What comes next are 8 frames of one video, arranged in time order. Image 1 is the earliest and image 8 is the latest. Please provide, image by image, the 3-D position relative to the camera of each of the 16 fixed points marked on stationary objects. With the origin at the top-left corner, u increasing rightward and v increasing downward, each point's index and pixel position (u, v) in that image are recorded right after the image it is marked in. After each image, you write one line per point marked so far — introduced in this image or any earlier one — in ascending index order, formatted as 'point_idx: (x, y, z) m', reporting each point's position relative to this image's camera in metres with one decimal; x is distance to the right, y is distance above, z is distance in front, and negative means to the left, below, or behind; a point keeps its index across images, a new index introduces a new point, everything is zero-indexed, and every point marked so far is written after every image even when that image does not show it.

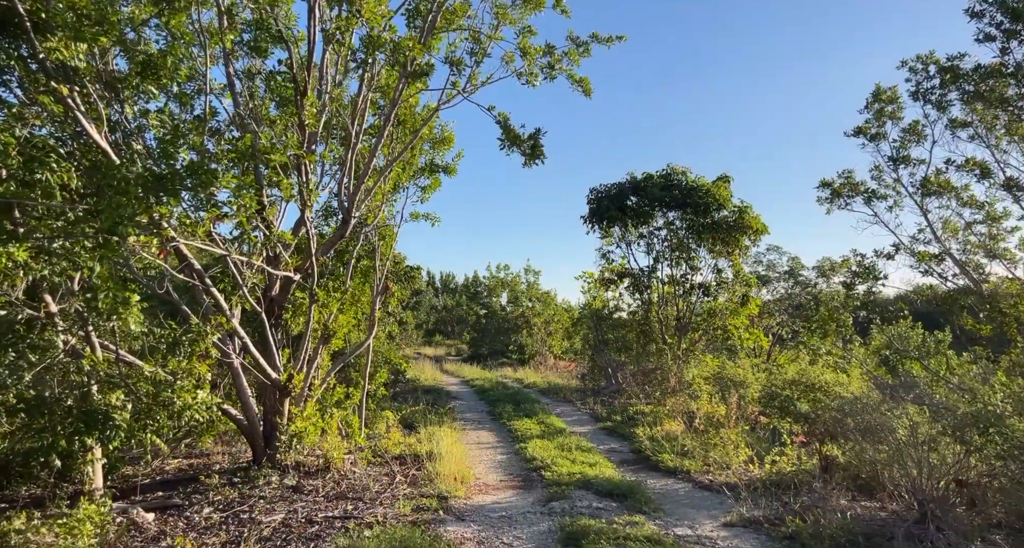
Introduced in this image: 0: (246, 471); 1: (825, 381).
0: (-2.7, -2.0, +5.7) m
1: (+3.9, -1.3, +7.0) m
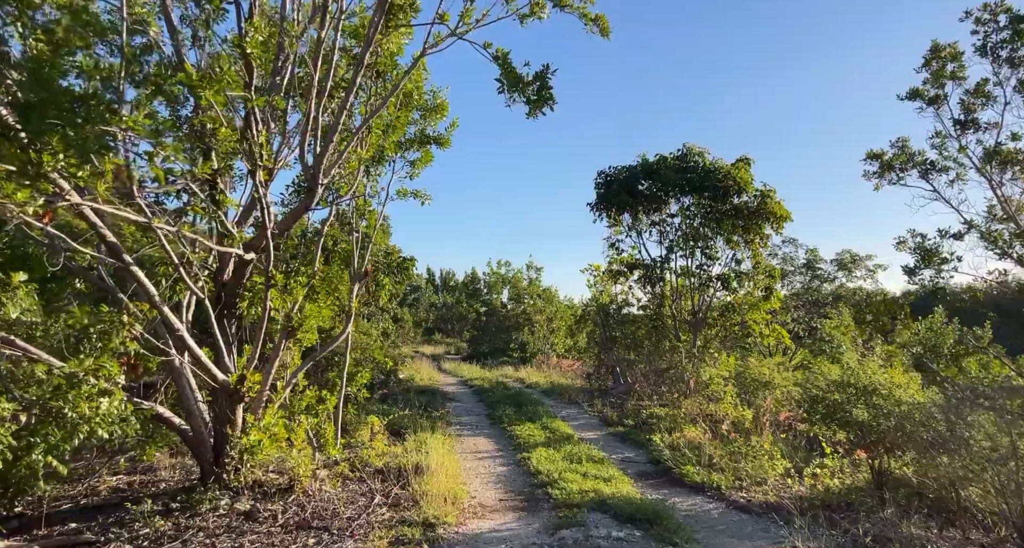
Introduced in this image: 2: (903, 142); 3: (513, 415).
0: (-2.7, -1.8, +4.7) m
1: (+3.9, -1.2, +6.0) m
2: (+4.5, +1.5, +6.5) m
3: (0.0, -2.6, +10.2) m
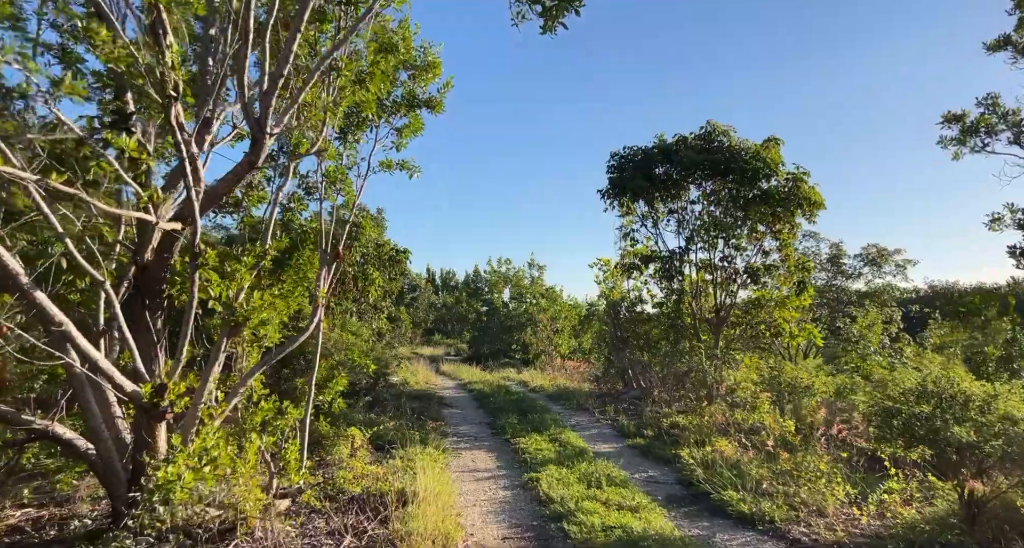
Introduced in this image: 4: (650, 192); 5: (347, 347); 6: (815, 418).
0: (-2.6, -1.7, +3.6) m
1: (+3.9, -1.0, +4.8) m
2: (+4.6, +1.7, +5.3) m
3: (+0.1, -2.4, +9.0) m
4: (+2.7, +1.6, +11.2) m
5: (-2.6, -1.1, +8.7) m
6: (+4.2, -2.0, +7.9) m
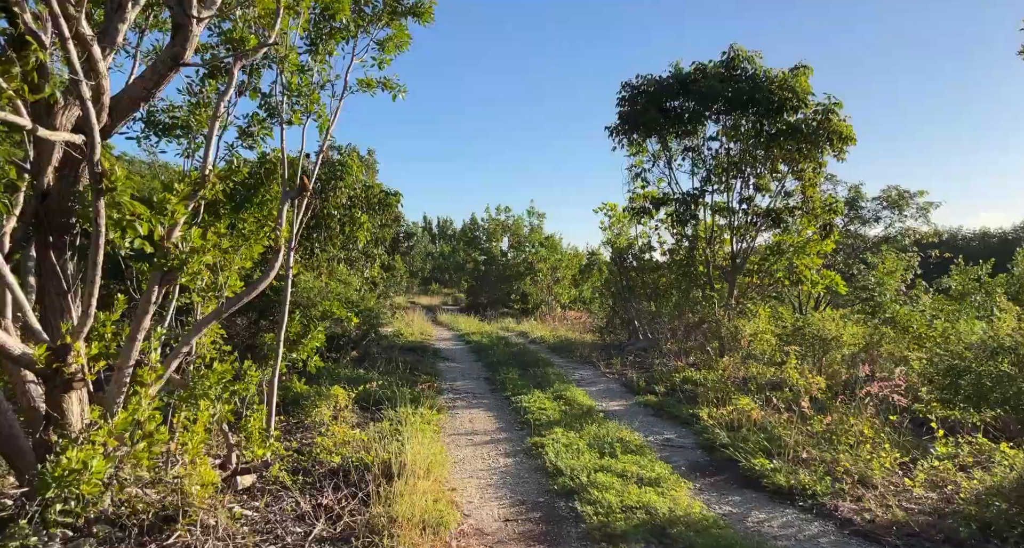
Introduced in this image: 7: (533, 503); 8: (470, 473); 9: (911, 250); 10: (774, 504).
0: (-2.6, -1.3, +2.9) m
1: (+4.0, -0.5, +4.1) m
2: (+4.6, +2.2, +4.4) m
3: (+0.1, -1.6, +8.4) m
4: (+2.7, +2.6, +10.1) m
5: (-2.5, -0.3, +8.0) m
6: (+4.2, -1.3, +7.2) m
7: (+0.2, -1.7, +4.2) m
8: (-0.4, -1.7, +4.8) m
9: (+10.3, +0.6, +14.5) m
10: (+2.0, -1.8, +4.3) m
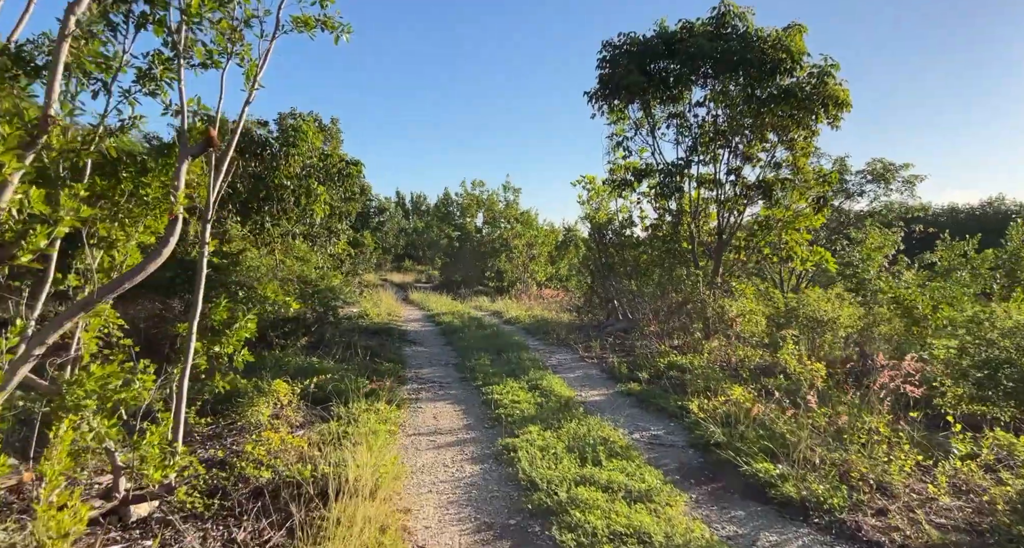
0: (-2.8, -1.3, +2.0) m
1: (+3.8, -0.4, +3.5) m
2: (+4.4, +2.3, +3.7) m
3: (-0.3, -1.3, +7.7) m
4: (+2.2, +3.0, +9.4) m
5: (-2.9, 0.0, +7.1) m
6: (+3.9, -1.0, +6.6) m
7: (-0.1, -1.6, +3.5) m
8: (-0.6, -1.5, +4.1) m
9: (+9.6, +1.2, +14.1) m
10: (+1.8, -1.6, +3.7) m
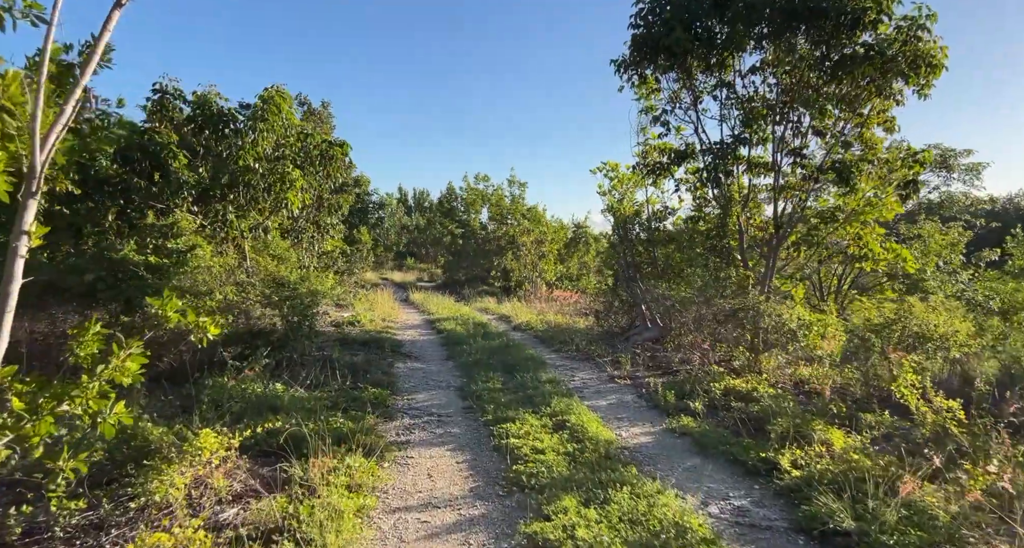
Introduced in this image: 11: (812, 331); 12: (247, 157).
0: (-2.6, -1.3, +0.5) m
1: (+3.9, -0.5, +1.9) m
2: (+4.5, +2.3, +2.1) m
3: (-0.1, -1.3, +6.1) m
4: (+2.4, +3.0, +7.8) m
5: (-2.7, -0.1, +5.5) m
6: (+4.1, -1.0, +5.0) m
7: (+0.1, -1.6, +1.9) m
8: (-0.4, -1.6, +2.5) m
9: (+9.9, +1.2, +12.5) m
10: (+2.0, -1.7, +2.1) m
11: (+3.9, -0.7, +7.3) m
12: (-3.4, +1.5, +7.3) m
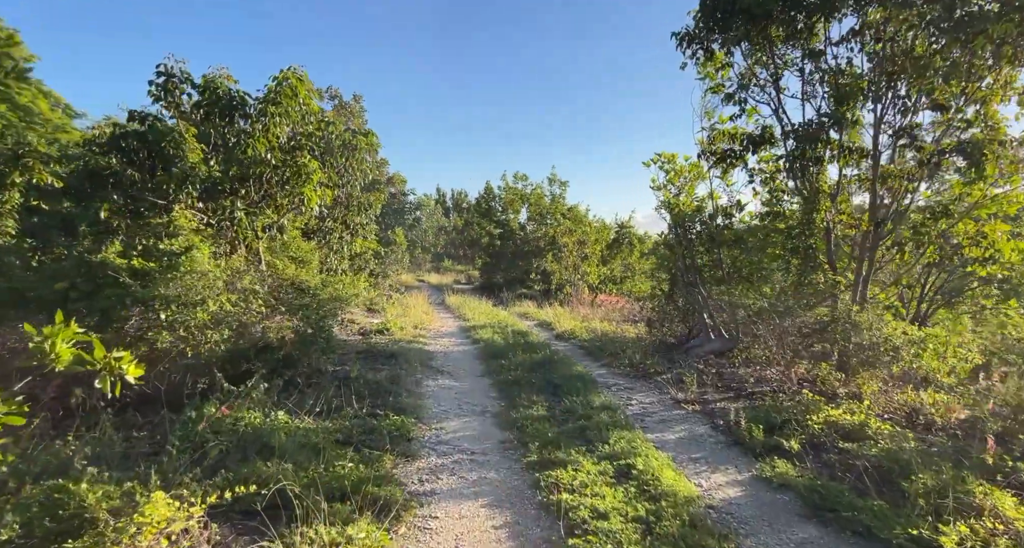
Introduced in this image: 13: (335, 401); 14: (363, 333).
0: (-2.6, -1.4, -0.4) m
1: (+4.1, -0.5, +0.6) m
2: (+4.7, +2.2, +0.7) m
3: (+0.3, -1.4, +5.0) m
4: (+3.0, +3.0, +6.5) m
5: (-2.3, -0.1, +4.6) m
6: (+4.4, -1.1, +3.7) m
7: (+0.3, -1.7, +0.9) m
8: (-0.2, -1.6, +1.5) m
9: (+10.7, +1.1, +10.8) m
10: (+2.1, -1.7, +0.9) m
11: (+4.4, -0.8, +6.0) m
12: (-2.9, +1.5, +6.5) m
13: (-1.7, -1.2, +5.3) m
14: (-2.5, -1.0, +9.5) m
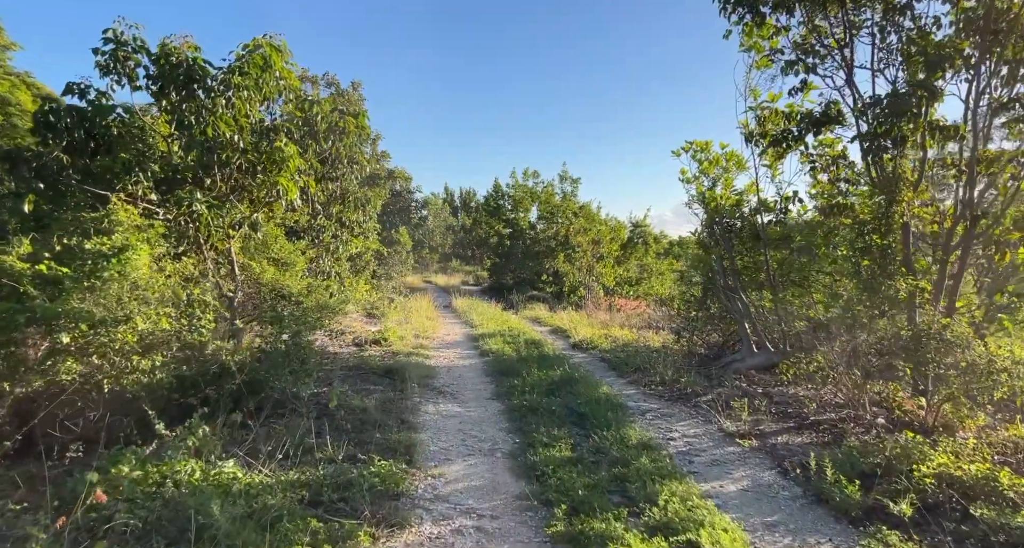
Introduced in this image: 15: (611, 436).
0: (-2.5, -1.4, -1.5) m
1: (+4.1, -0.6, -0.6) m
2: (+4.7, +2.2, -0.5) m
3: (+0.5, -1.4, +3.9) m
4: (+3.1, +2.9, +5.4) m
5: (-2.2, -0.2, +3.6) m
6: (+4.5, -1.1, +2.5) m
7: (+0.3, -1.7, -0.3) m
8: (-0.2, -1.7, +0.4) m
9: (+10.9, +1.1, +9.5) m
10: (+2.2, -1.8, -0.2) m
11: (+4.5, -0.9, +4.8) m
12: (-2.8, +1.4, +5.4) m
13: (-1.5, -1.2, +4.2) m
14: (-2.3, -1.1, +8.5) m
15: (+0.8, -1.4, +4.8) m
